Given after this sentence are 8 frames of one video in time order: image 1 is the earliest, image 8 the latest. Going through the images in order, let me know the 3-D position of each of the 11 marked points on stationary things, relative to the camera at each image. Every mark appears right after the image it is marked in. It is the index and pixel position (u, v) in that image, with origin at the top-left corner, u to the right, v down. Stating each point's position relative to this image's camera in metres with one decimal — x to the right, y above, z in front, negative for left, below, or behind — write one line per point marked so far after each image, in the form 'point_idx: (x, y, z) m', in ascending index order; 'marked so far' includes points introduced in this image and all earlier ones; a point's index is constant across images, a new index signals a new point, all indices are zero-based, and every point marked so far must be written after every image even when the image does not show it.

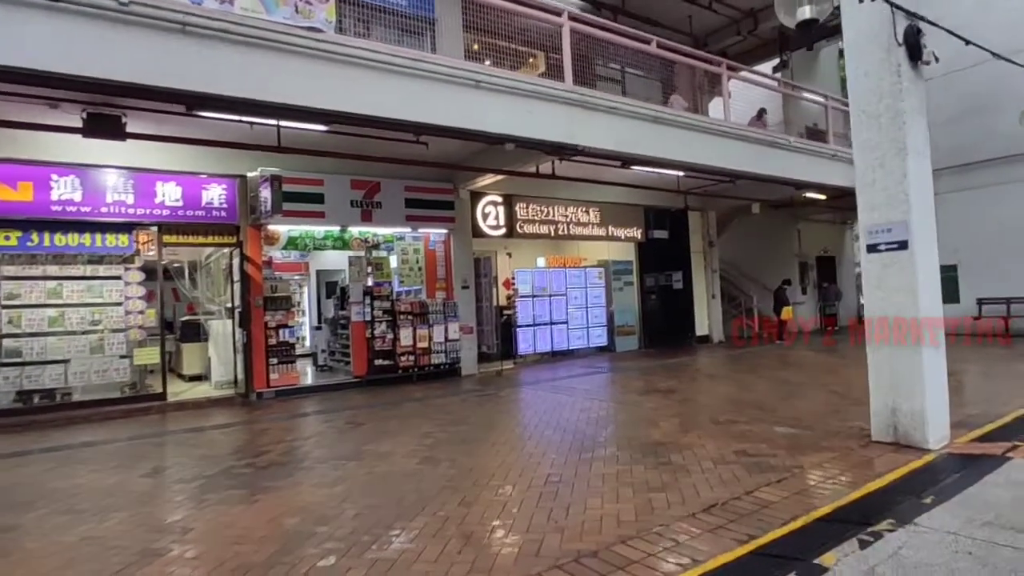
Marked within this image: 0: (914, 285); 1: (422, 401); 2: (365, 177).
0: (+2.9, 0.0, +4.4) m
1: (-1.1, -1.4, +7.8) m
2: (-2.2, +1.6, +9.1) m
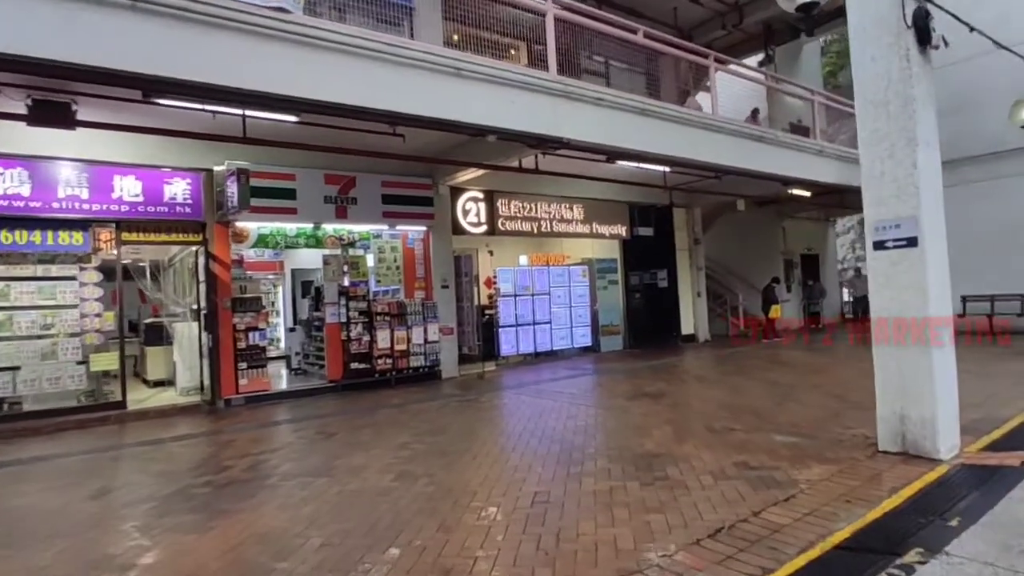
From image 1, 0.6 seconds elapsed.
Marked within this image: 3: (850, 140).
0: (+2.7, 0.0, +4.1) m
1: (-1.4, -1.4, +7.4) m
2: (-2.4, +1.6, +8.6) m
3: (+7.0, +3.1, +12.8) m
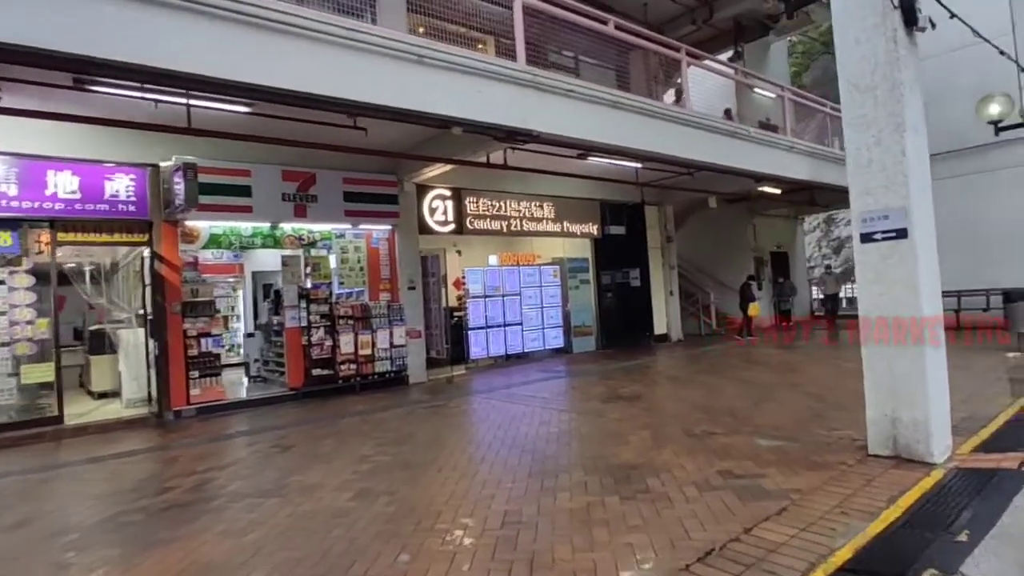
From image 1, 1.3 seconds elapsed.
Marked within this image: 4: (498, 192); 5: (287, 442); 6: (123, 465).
0: (+2.5, +0.1, +3.9) m
1: (-1.7, -1.4, +7.0) m
2: (-2.9, +1.6, +8.2) m
3: (+6.4, +3.1, +12.8) m
4: (-0.2, +1.6, +10.6) m
5: (-2.1, -1.4, +5.7) m
6: (-3.3, -1.5, +5.3) m
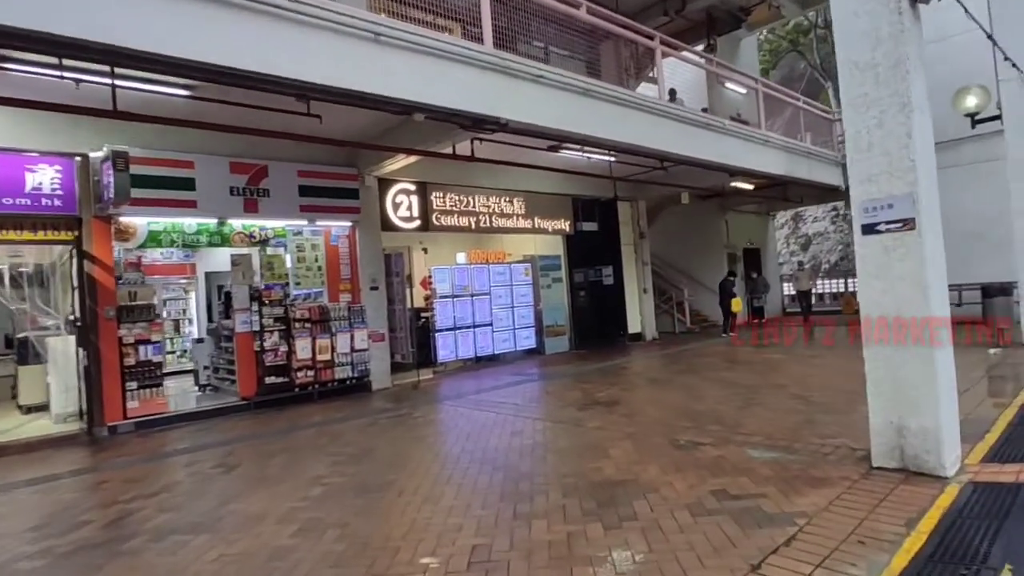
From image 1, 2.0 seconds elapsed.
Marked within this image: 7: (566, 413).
0: (+2.3, +0.1, +3.5) m
1: (-2.0, -1.4, +6.4) m
2: (-3.3, +1.6, +7.5) m
3: (+5.7, +3.2, +12.6) m
4: (-0.8, +1.7, +10.1) m
5: (-2.3, -1.4, +5.1) m
6: (-3.6, -1.5, +4.6) m
7: (+0.5, -1.2, +6.1) m
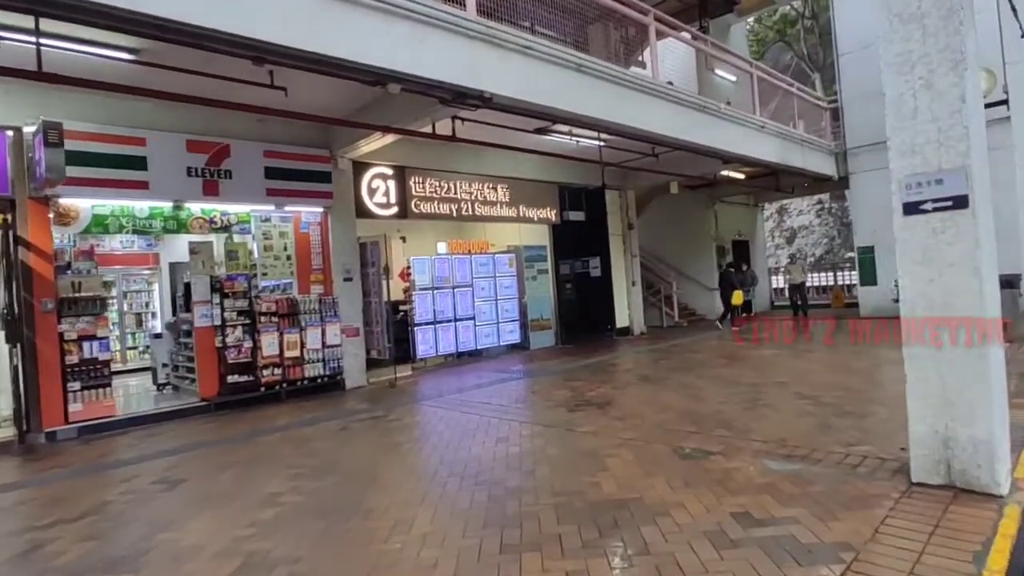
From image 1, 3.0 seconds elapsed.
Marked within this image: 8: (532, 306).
0: (+2.3, +0.1, +3.0) m
1: (-2.2, -1.4, +5.8) m
2: (-3.4, +1.7, +6.9) m
3: (+5.4, +3.3, +12.1) m
4: (-1.0, +1.8, +9.5) m
5: (-2.4, -1.4, +4.5) m
6: (-3.7, -1.5, +4.0) m
7: (+0.4, -1.2, +5.6) m
8: (+0.4, -0.3, +11.3) m
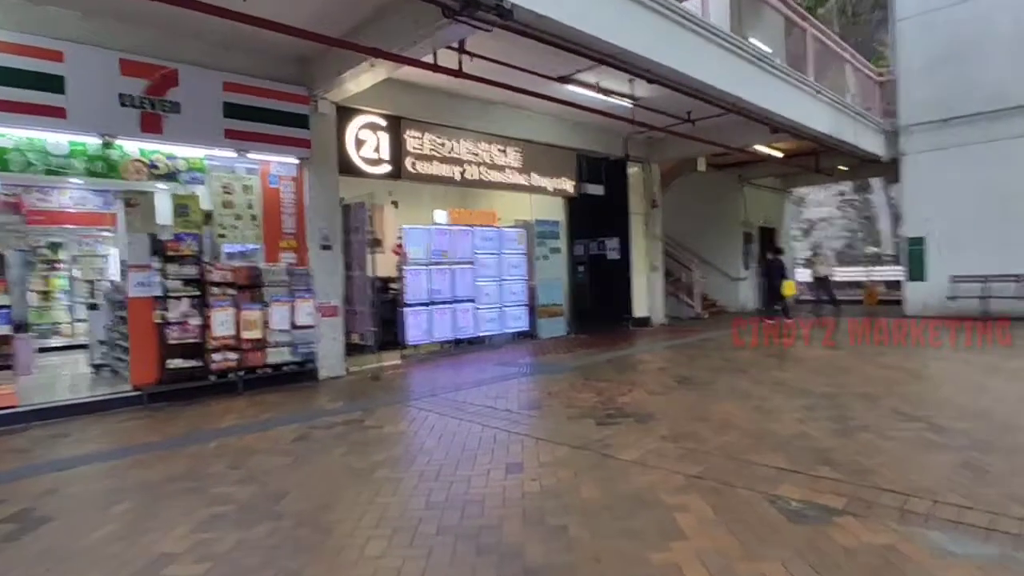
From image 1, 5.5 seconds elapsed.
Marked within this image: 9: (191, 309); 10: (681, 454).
0: (+2.4, +0.2, +1.6) m
1: (-2.1, -1.1, +4.5) m
2: (-3.2, +2.0, +5.4) m
3: (+5.7, +3.5, +10.7) m
4: (-0.8, +2.1, +8.0) m
5: (-2.4, -1.1, +3.1) m
6: (-3.6, -1.2, +2.6) m
7: (+0.5, -1.0, +4.3) m
8: (+0.5, 0.0, +9.9) m
9: (-3.1, -0.2, +5.9) m
10: (+1.0, -1.0, +3.6) m
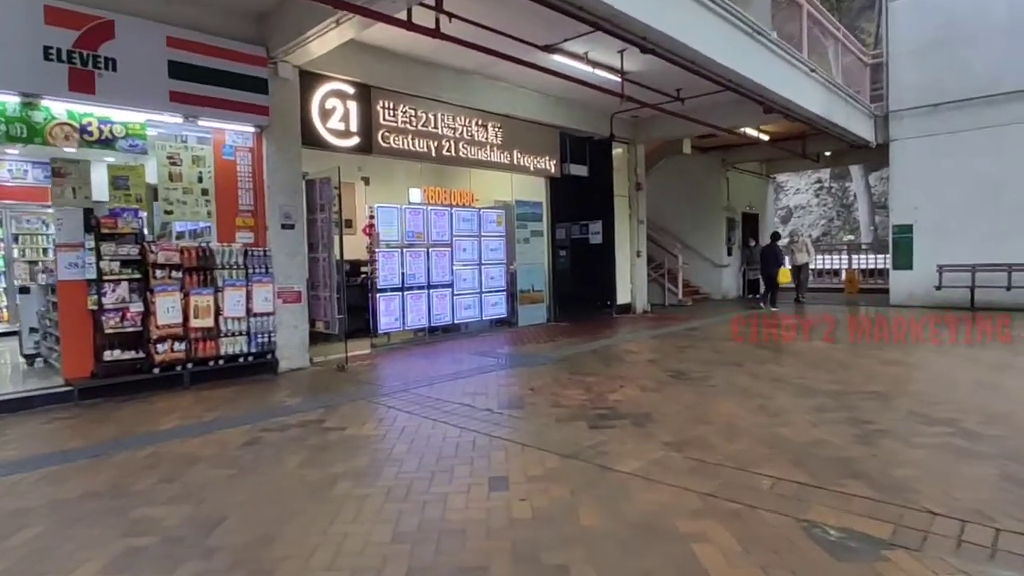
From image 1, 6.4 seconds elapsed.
0: (+2.4, +0.2, +1.2) m
1: (-2.2, -1.0, +3.9) m
2: (-3.4, +2.2, +4.7) m
3: (+5.3, +3.7, +10.3) m
4: (-1.0, +2.3, +7.4) m
5: (-2.4, -1.0, +2.6) m
6: (-3.6, -1.1, +2.0) m
7: (+0.4, -0.9, +3.8) m
8: (+0.2, +0.2, +9.4) m
9: (-3.2, -0.1, +5.2) m
10: (+0.9, -0.9, +3.2) m
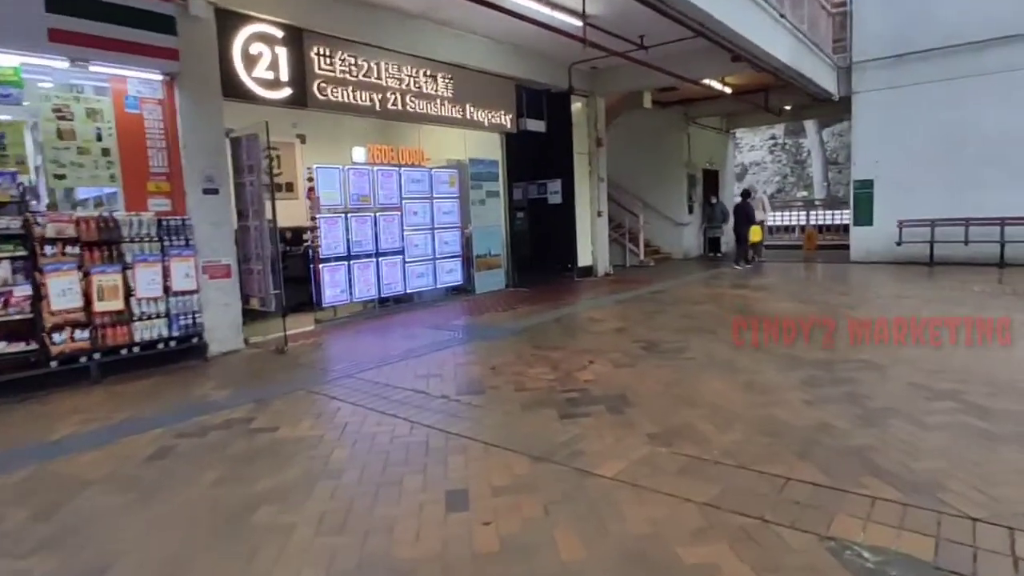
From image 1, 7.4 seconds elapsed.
0: (+2.4, +0.2, +0.8) m
1: (-2.4, -0.9, +3.2) m
2: (-3.7, +2.3, +3.8) m
3: (+4.5, +4.4, +9.8) m
4: (-1.6, +2.6, +6.6) m
5: (-2.5, -1.0, +1.9) m
6: (-3.7, -1.2, +1.2) m
7: (+0.2, -0.7, +3.3) m
8: (-0.5, +0.7, +8.8) m
9: (-3.5, +0.1, +4.4) m
10: (+0.7, -0.8, +2.7) m
